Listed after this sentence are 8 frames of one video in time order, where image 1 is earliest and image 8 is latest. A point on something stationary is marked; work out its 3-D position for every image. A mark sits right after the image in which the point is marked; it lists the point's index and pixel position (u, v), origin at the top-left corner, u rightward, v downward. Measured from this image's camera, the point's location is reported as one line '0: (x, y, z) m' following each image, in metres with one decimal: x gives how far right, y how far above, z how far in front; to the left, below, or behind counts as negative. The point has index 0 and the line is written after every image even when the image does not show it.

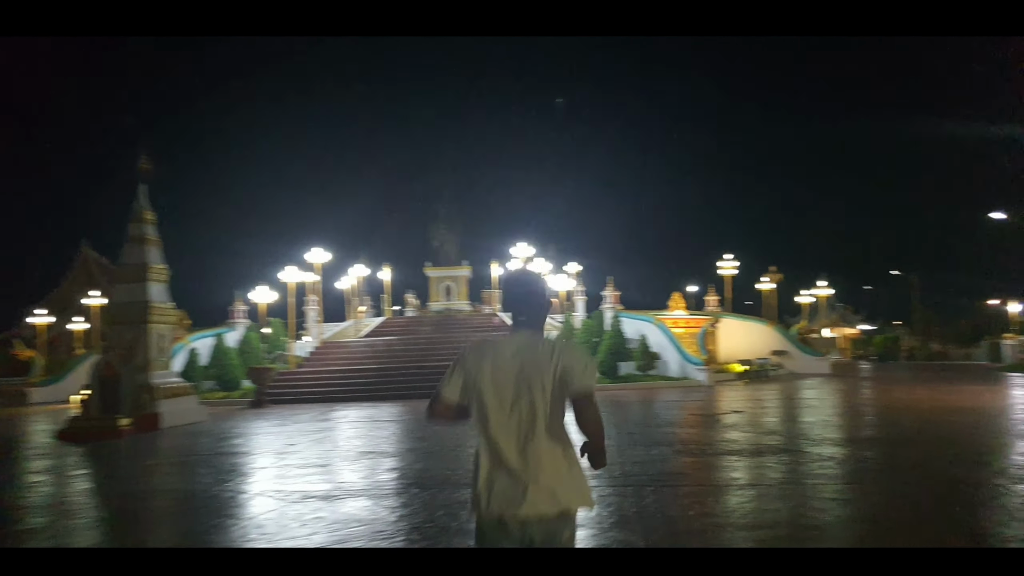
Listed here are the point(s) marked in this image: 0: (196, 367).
0: (-9.0, -2.2, +19.8) m
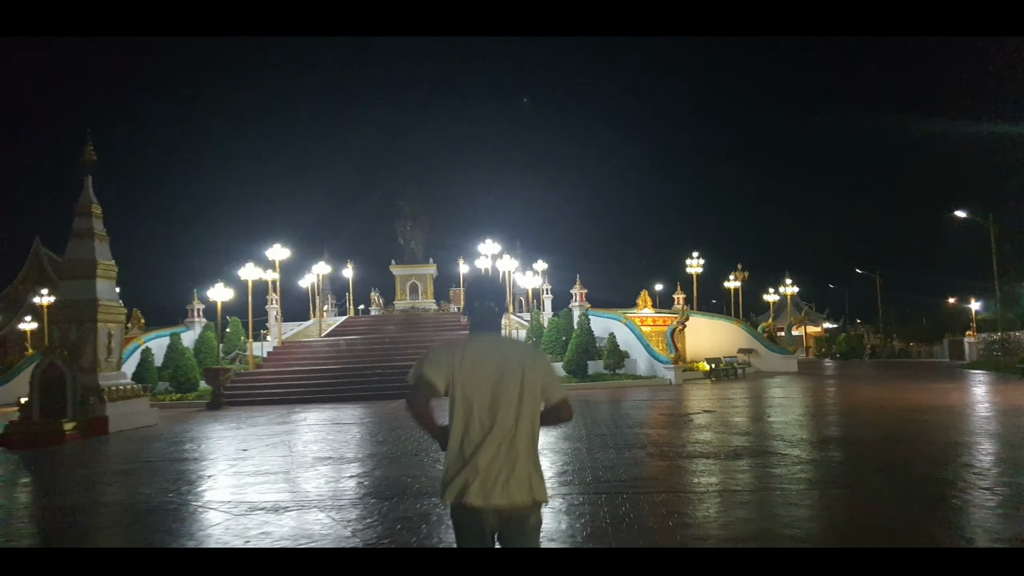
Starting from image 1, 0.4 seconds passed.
0: (-9.9, -2.2, +19.0) m
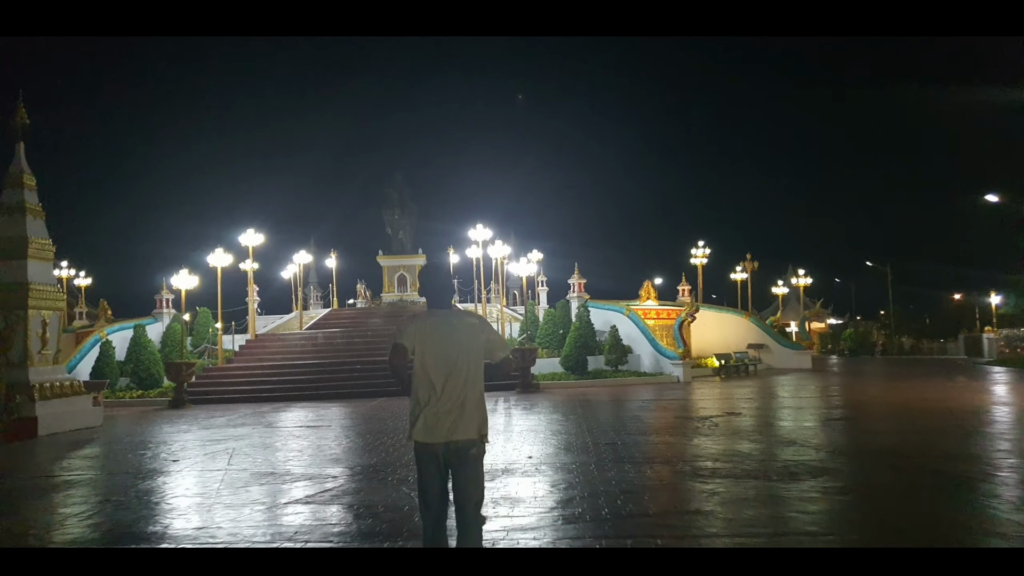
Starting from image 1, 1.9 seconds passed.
0: (-10.0, -1.8, +17.4) m
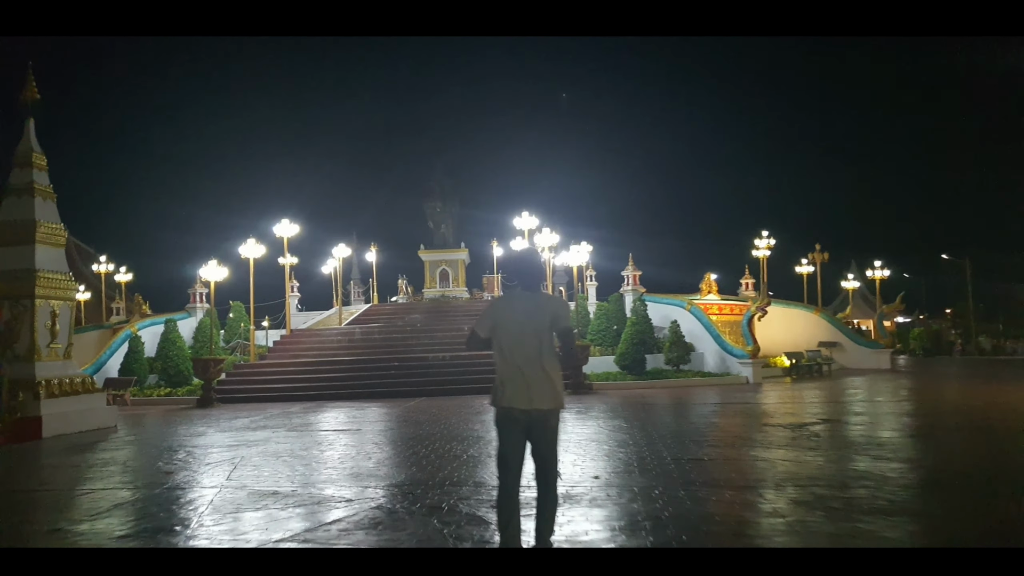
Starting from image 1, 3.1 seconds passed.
0: (-8.9, -1.7, +16.6) m
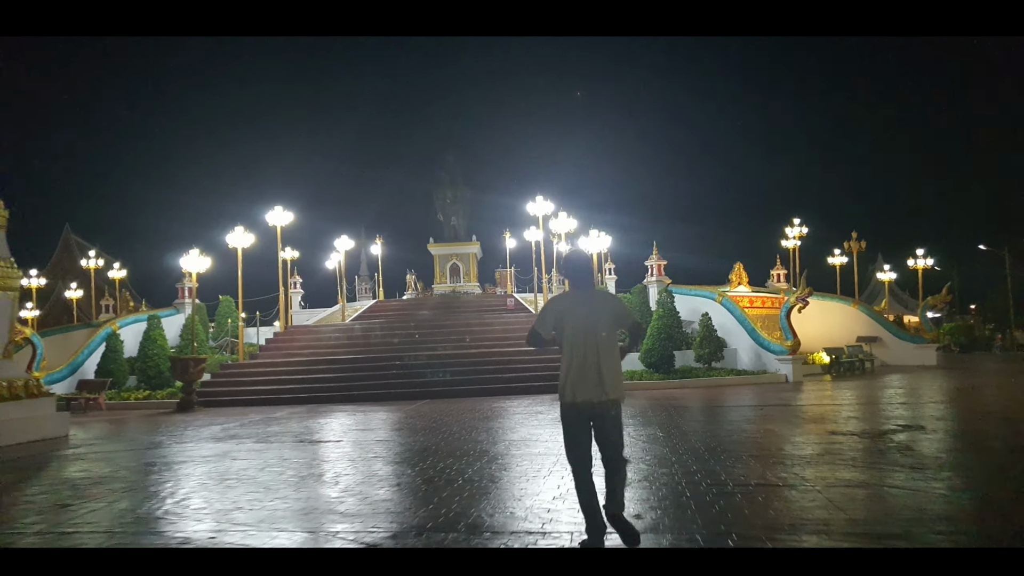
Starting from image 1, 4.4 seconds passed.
0: (-8.6, -1.5, +15.2) m
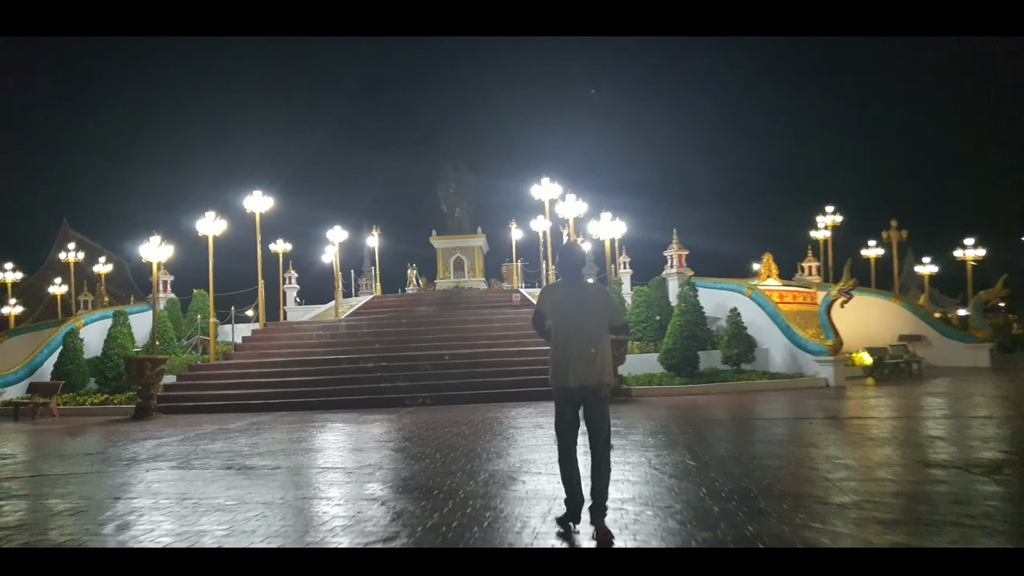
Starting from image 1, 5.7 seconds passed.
0: (-8.5, -1.4, +13.6) m
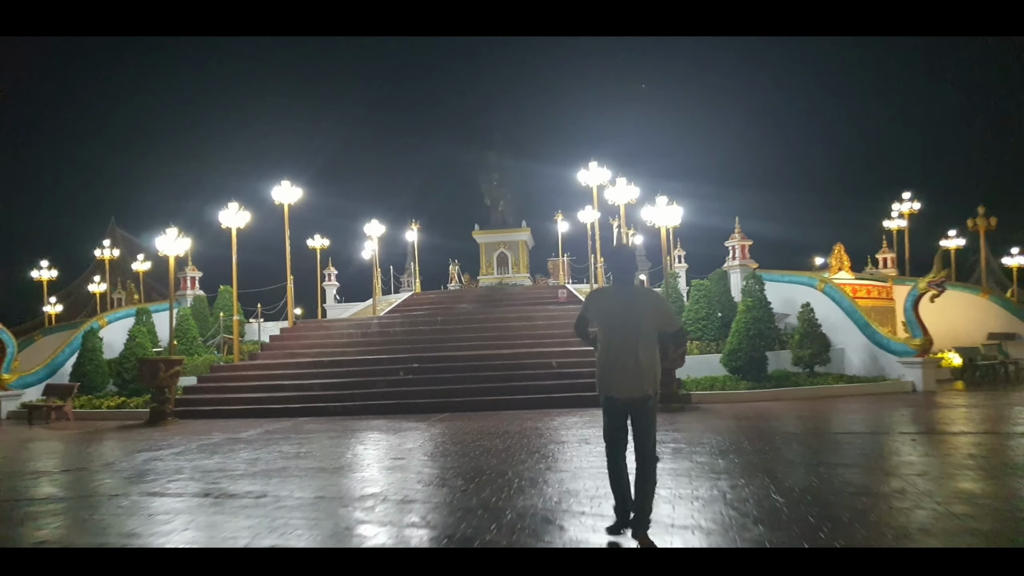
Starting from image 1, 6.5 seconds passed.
0: (-7.8, -1.3, +13.0) m
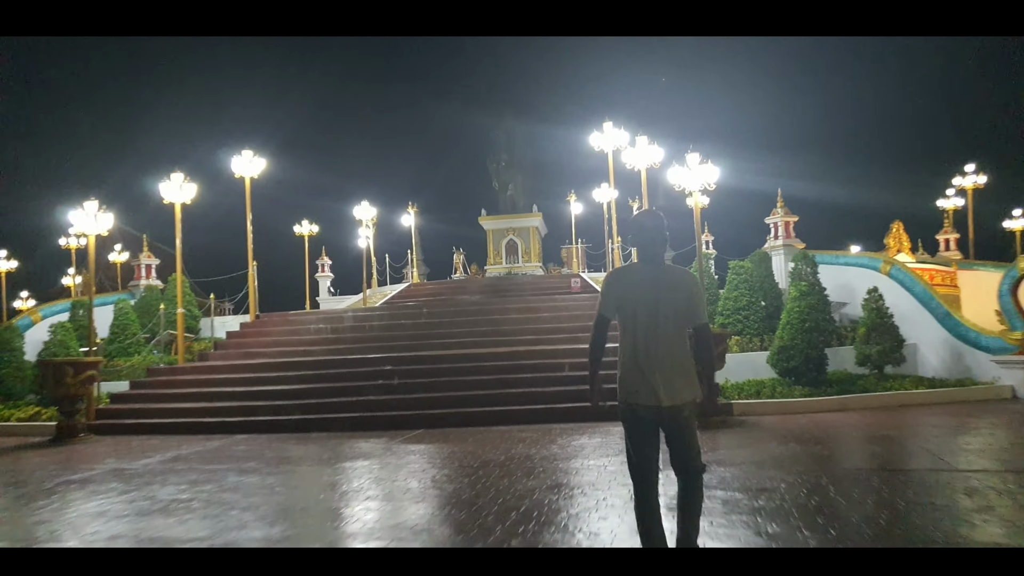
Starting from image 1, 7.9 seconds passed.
0: (-7.8, -1.1, +10.9) m
